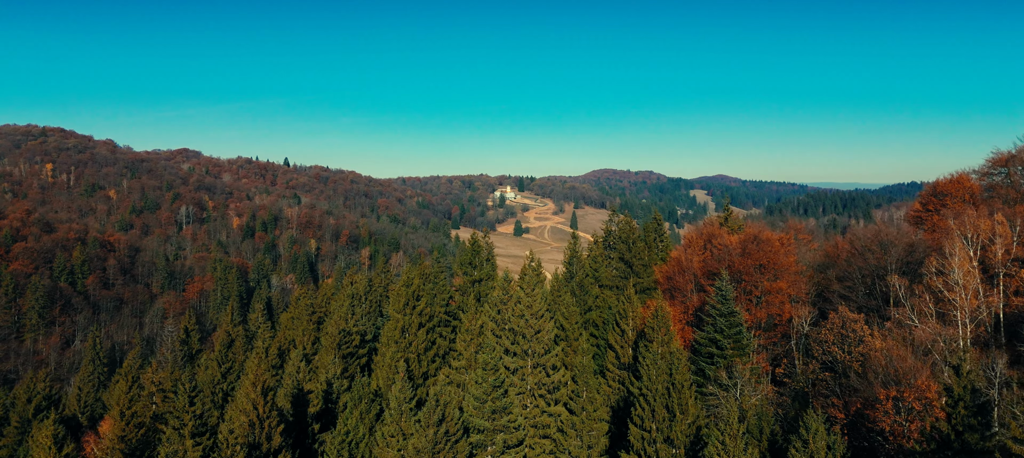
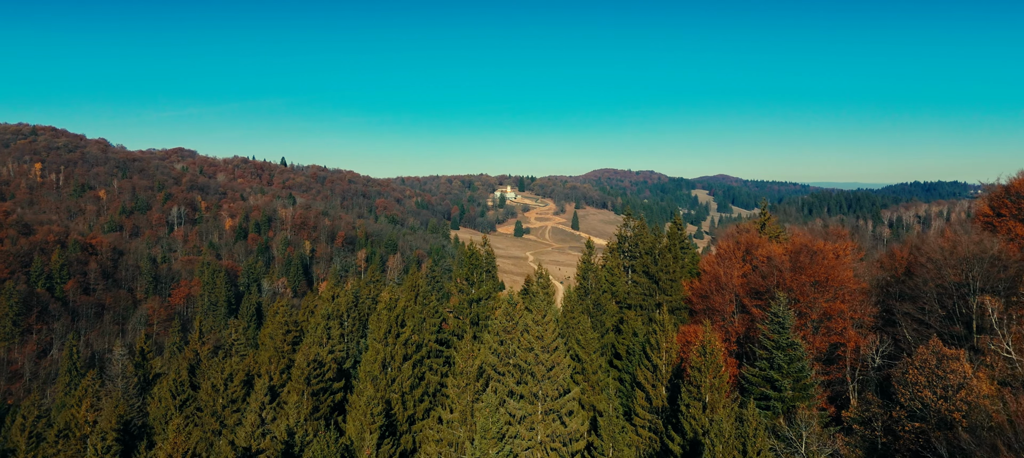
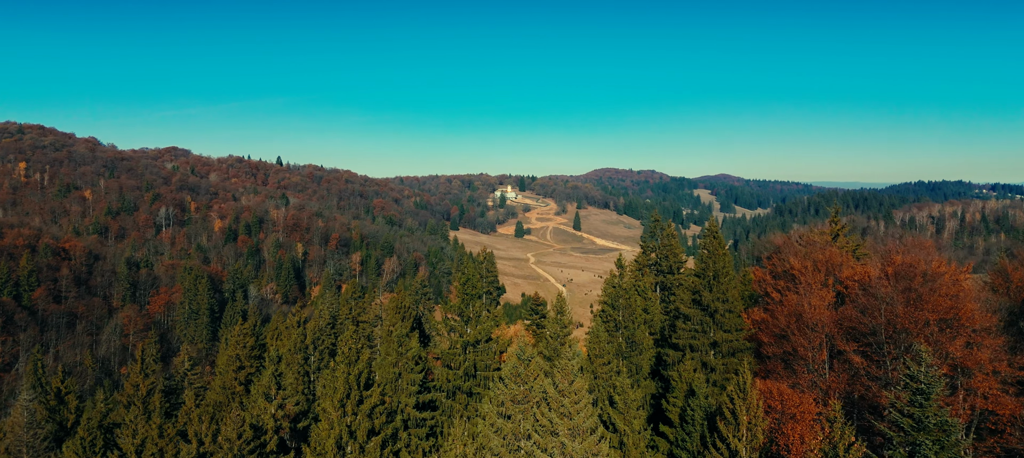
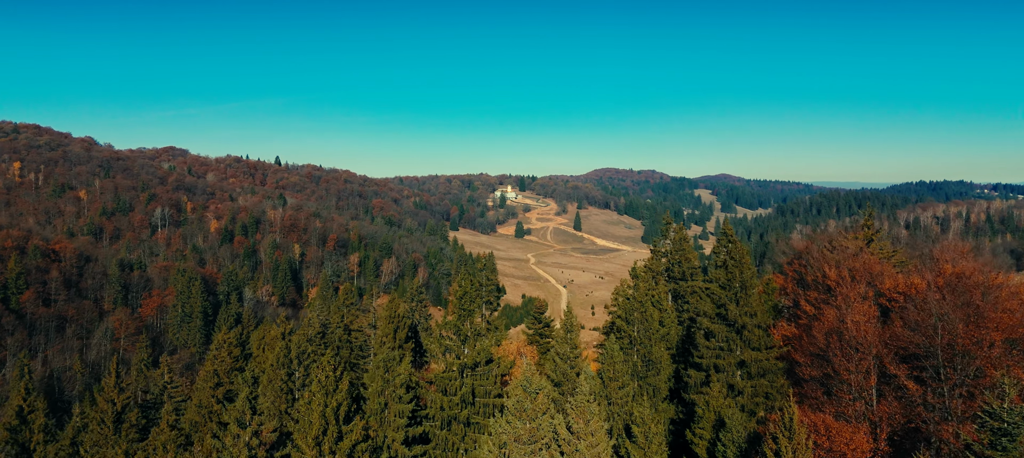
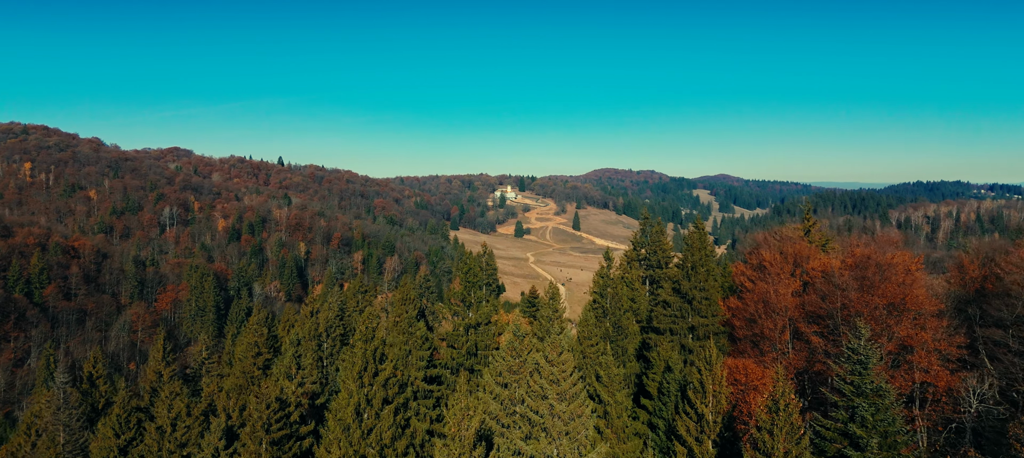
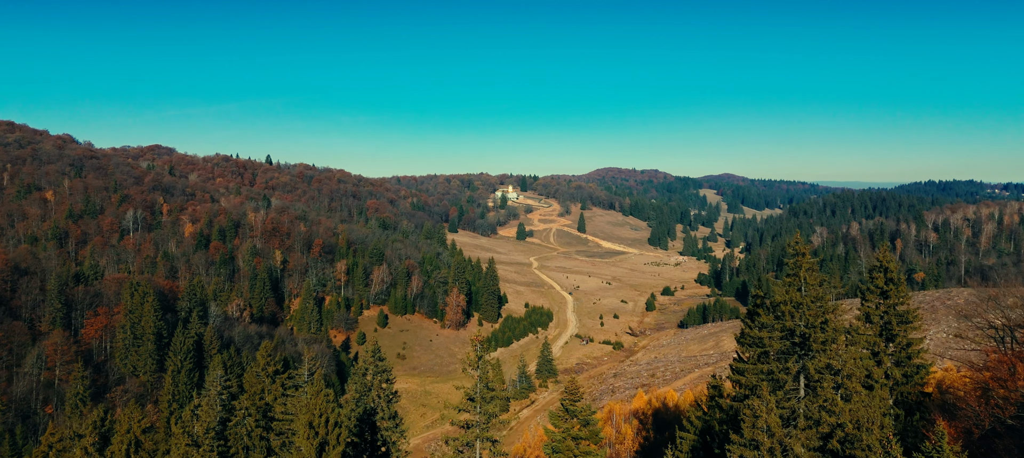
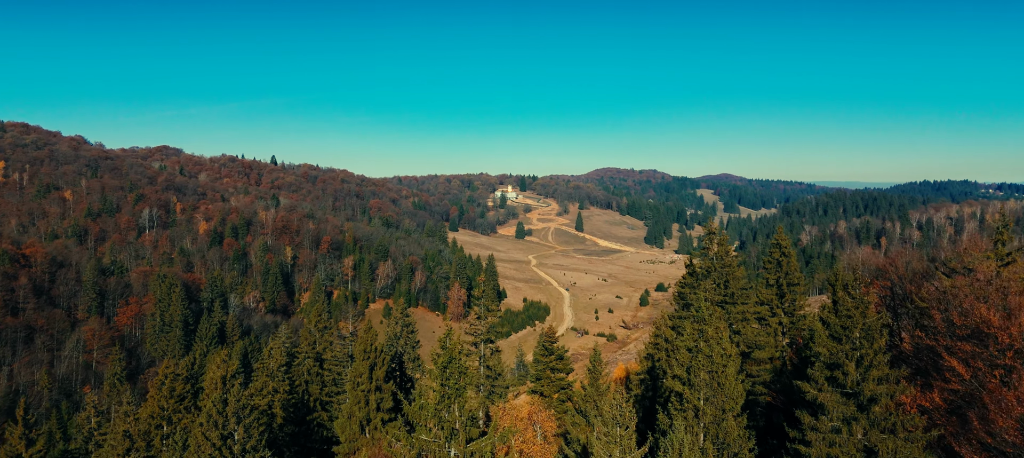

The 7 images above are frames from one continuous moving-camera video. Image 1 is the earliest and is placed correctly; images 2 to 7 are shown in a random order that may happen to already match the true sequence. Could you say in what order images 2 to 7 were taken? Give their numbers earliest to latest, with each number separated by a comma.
2, 5, 3, 4, 7, 6
